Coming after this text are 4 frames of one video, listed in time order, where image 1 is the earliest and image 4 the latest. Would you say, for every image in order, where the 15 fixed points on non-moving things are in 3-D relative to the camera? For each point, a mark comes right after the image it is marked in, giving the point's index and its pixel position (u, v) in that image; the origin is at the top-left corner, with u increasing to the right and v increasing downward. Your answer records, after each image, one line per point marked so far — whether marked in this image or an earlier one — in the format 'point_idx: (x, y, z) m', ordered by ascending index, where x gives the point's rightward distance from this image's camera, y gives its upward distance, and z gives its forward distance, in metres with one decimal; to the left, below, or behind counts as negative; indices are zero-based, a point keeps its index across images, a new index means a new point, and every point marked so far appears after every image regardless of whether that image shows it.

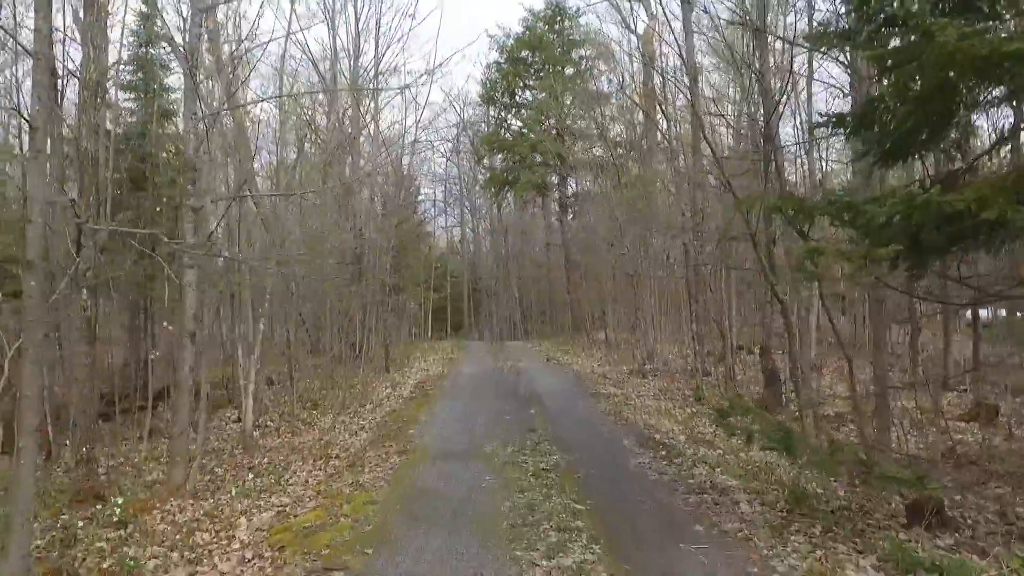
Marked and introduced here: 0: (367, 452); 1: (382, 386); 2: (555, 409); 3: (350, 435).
0: (-1.5, -1.7, +8.2) m
1: (-2.6, -1.9, +15.5) m
2: (+0.6, -1.6, +10.4) m
3: (-2.0, -1.9, +9.9) m
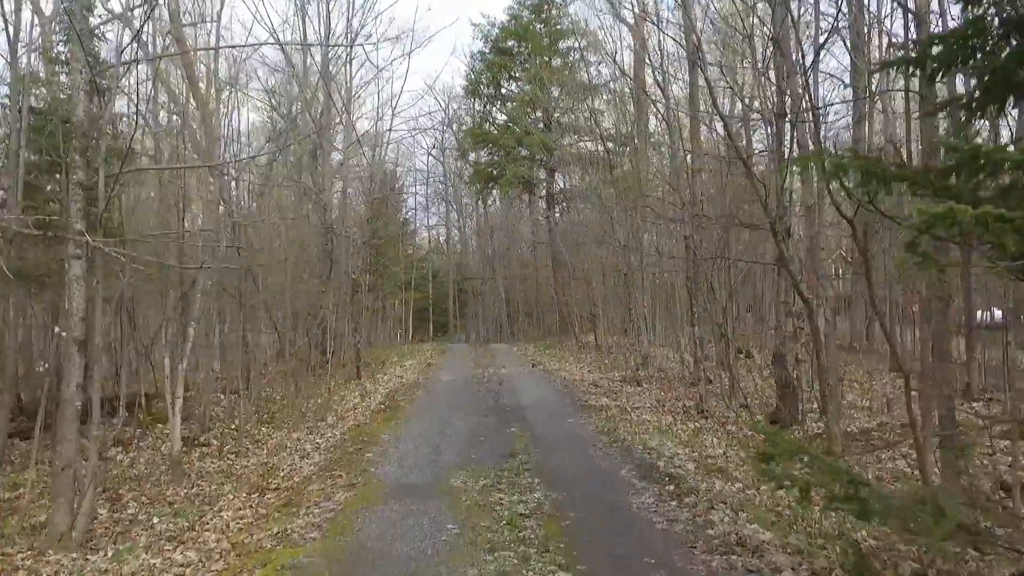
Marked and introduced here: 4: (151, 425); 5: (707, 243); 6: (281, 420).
0: (-1.7, -1.7, +6.8) m
1: (-2.9, -1.9, +14.1) m
2: (+0.3, -1.6, +9.1) m
3: (-2.3, -1.9, +8.4) m
4: (-4.9, -1.9, +10.6) m
5: (+3.3, +0.8, +13.3) m
6: (-3.4, -2.0, +11.6) m
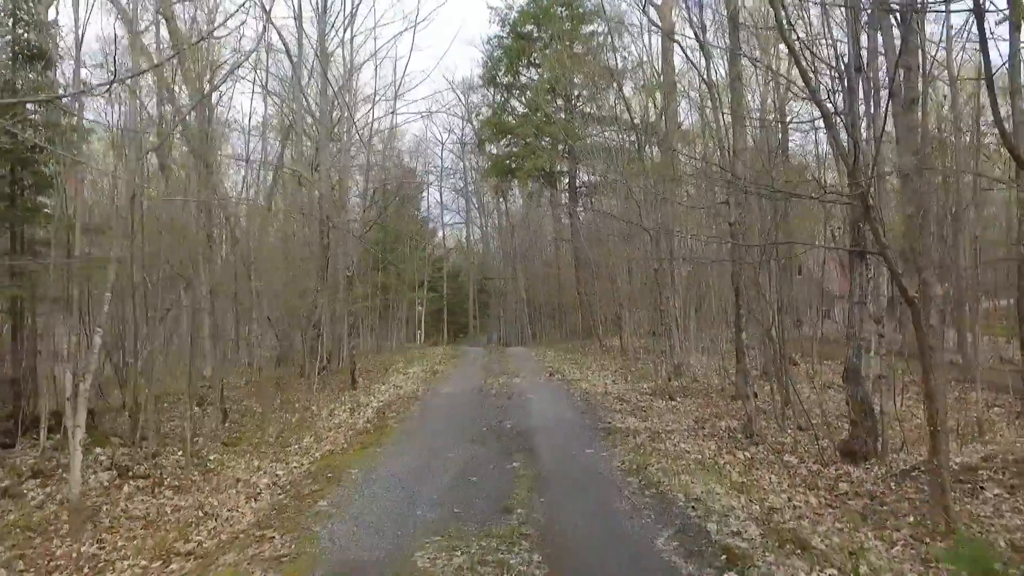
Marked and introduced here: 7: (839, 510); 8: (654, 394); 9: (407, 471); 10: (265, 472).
0: (-1.8, -1.7, +5.0) m
1: (-2.7, -1.9, +12.3) m
2: (+0.4, -1.6, +7.2) m
3: (-2.3, -1.8, +6.6) m
4: (-4.8, -1.8, +8.9) m
5: (+3.5, +0.8, +11.3) m
6: (-3.3, -1.9, +9.8) m
7: (+2.6, -1.7, +6.1) m
8: (+2.3, -1.7, +12.7) m
9: (-1.0, -1.6, +7.1) m
10: (-2.5, -1.9, +8.0) m
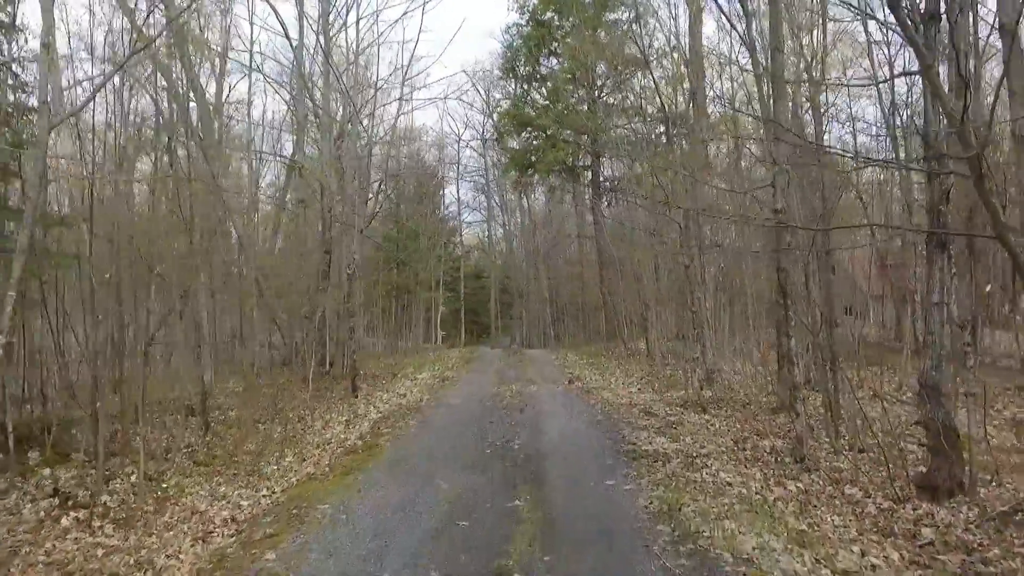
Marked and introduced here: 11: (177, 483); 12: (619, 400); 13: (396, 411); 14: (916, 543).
0: (-1.8, -1.7, +3.8) m
1: (-2.5, -1.9, +11.1) m
2: (+0.4, -1.6, +5.9) m
3: (-2.3, -1.8, +5.4) m
4: (-4.7, -1.8, +7.7) m
5: (+3.6, +0.8, +10.0) m
6: (-3.2, -1.9, +8.7) m
7: (+2.5, -1.7, +4.8) m
8: (+2.5, -1.7, +11.3) m
9: (-0.9, -1.6, +5.9) m
10: (-2.5, -1.9, +6.8) m
11: (-3.3, -1.9, +7.8) m
12: (+1.6, -1.6, +11.3) m
13: (-1.7, -1.7, +11.1) m
14: (+2.7, -1.7, +5.3) m
